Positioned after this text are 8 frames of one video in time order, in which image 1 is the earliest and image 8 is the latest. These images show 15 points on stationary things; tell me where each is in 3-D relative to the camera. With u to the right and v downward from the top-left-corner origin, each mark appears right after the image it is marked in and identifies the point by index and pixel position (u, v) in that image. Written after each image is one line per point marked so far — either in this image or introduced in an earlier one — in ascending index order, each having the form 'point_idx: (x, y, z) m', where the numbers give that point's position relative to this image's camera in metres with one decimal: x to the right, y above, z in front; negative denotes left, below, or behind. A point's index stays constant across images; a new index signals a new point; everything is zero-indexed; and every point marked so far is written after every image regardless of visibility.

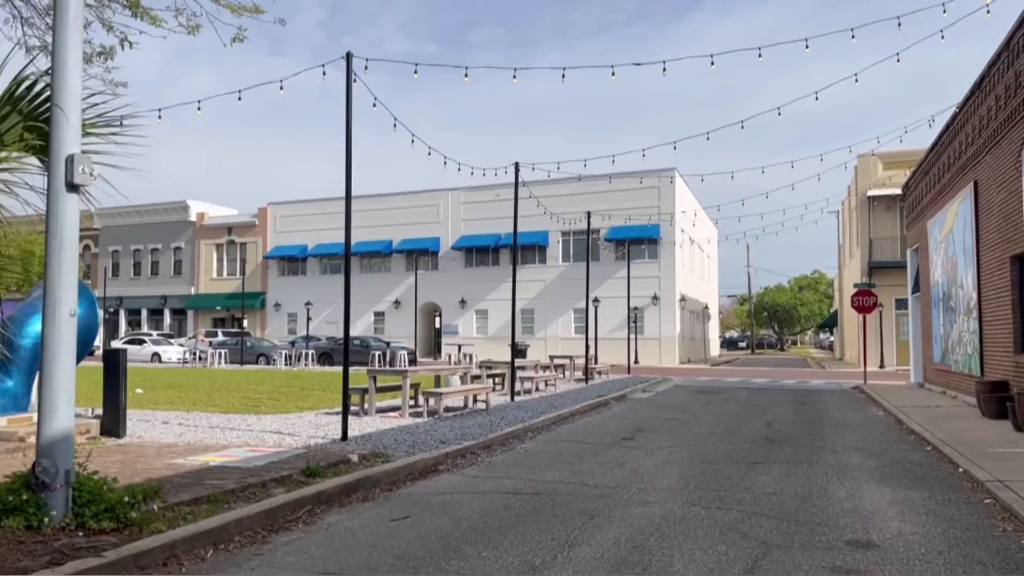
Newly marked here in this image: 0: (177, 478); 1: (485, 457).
0: (-3.2, -1.8, +8.2) m
1: (-0.4, -2.4, +11.9) m
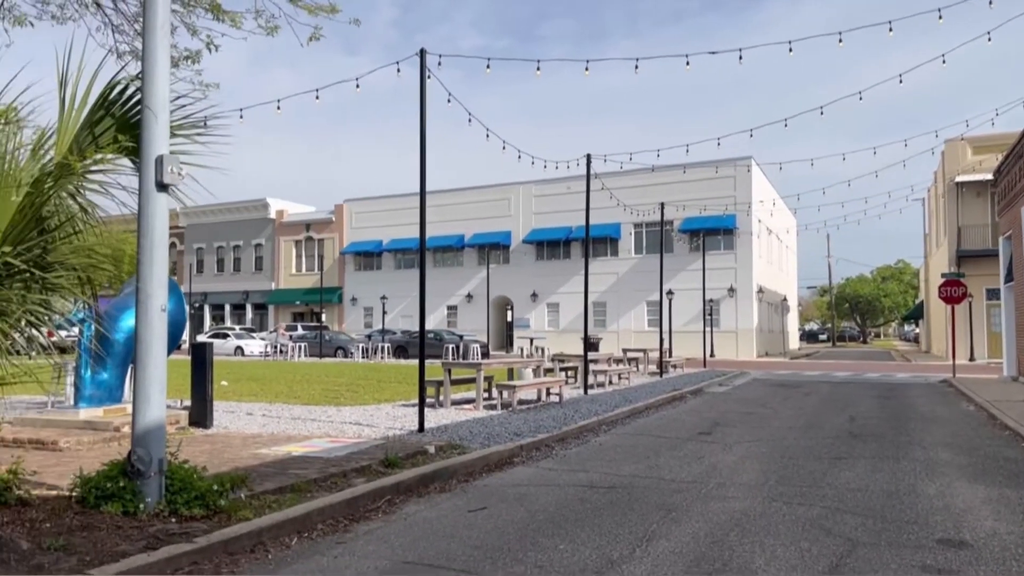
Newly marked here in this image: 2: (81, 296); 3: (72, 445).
0: (-2.5, -1.8, +8.4) m
1: (+0.7, -2.3, +11.9) m
2: (-3.1, -0.1, +6.2) m
3: (-5.0, -1.8, +9.7) m
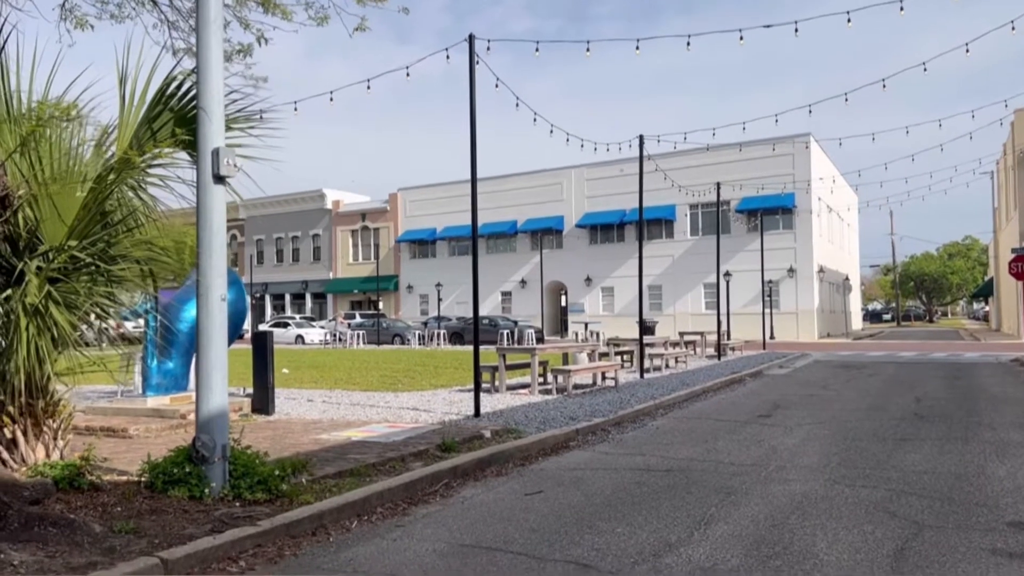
0: (-1.9, -1.7, +8.6) m
1: (+1.5, -2.0, +11.8) m
2: (-2.7, 0.0, +6.4) m
3: (-4.4, -1.7, +10.0) m
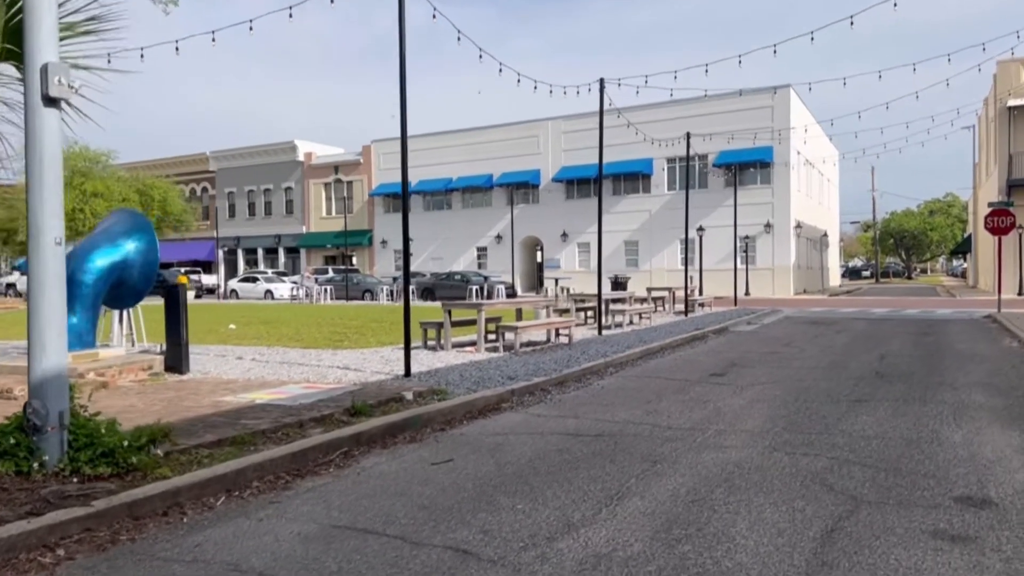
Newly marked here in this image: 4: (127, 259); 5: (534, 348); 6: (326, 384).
0: (-2.7, -1.2, +7.8) m
1: (+0.6, -1.4, +11.1) m
2: (-3.5, +0.4, +5.4) m
3: (-5.2, -1.1, +9.1) m
4: (-5.1, +0.4, +11.3) m
5: (+0.4, -1.1, +14.8) m
6: (-2.2, -1.1, +10.2) m
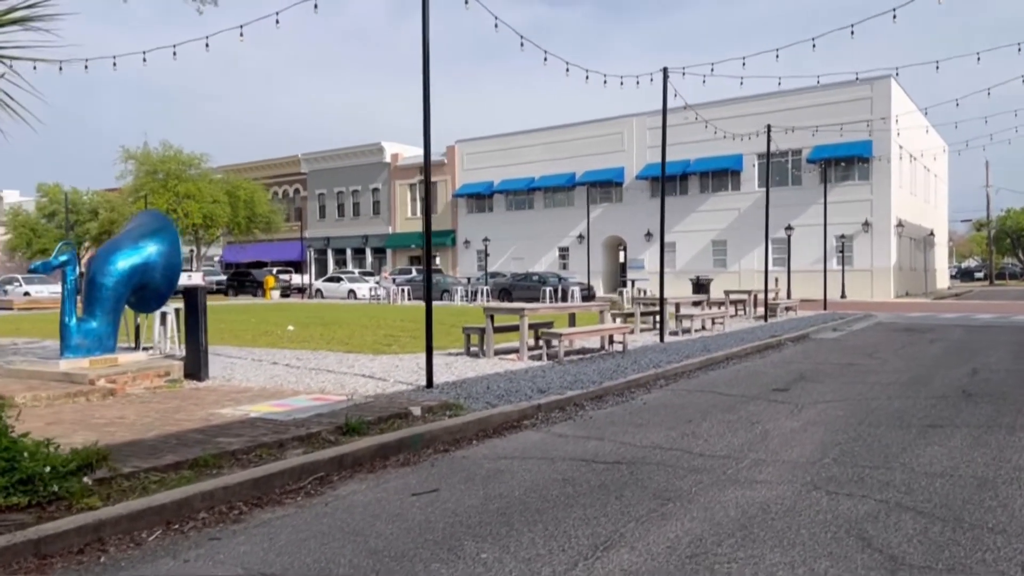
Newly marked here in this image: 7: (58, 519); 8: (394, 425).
0: (-2.7, -1.2, +7.2) m
1: (+0.9, -1.5, +10.1) m
2: (-3.8, +0.3, +5.0) m
3: (-5.0, -1.2, +8.9) m
4: (-4.7, +0.4, +11.0) m
5: (+1.1, -1.1, +13.8) m
6: (-2.0, -1.2, +9.5) m
7: (-2.7, -1.4, +5.0) m
8: (-1.1, -1.3, +8.1) m
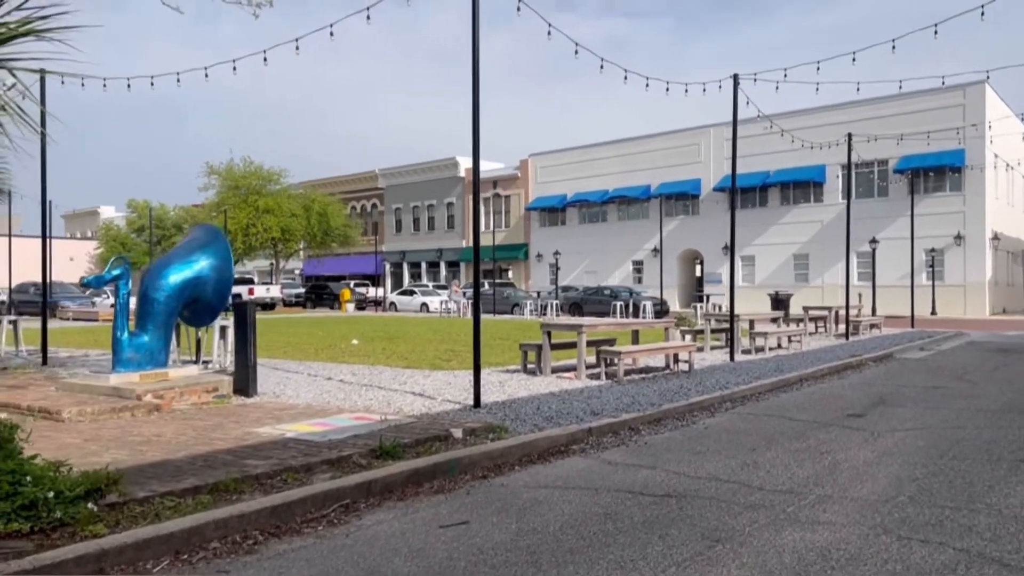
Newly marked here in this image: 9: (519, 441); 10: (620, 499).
0: (-2.4, -1.4, +7.0) m
1: (+1.5, -1.6, +9.6) m
2: (-3.6, +0.2, +4.9) m
3: (-4.6, -1.3, +8.8) m
4: (-4.0, +0.2, +11.0) m
5: (+2.0, -1.4, +13.2) m
6: (-1.4, -1.4, +9.2) m
7: (-2.5, -1.5, +4.8) m
8: (-0.7, -1.5, +7.7) m
9: (+0.1, -1.5, +8.2) m
10: (+0.9, -1.7, +6.8) m
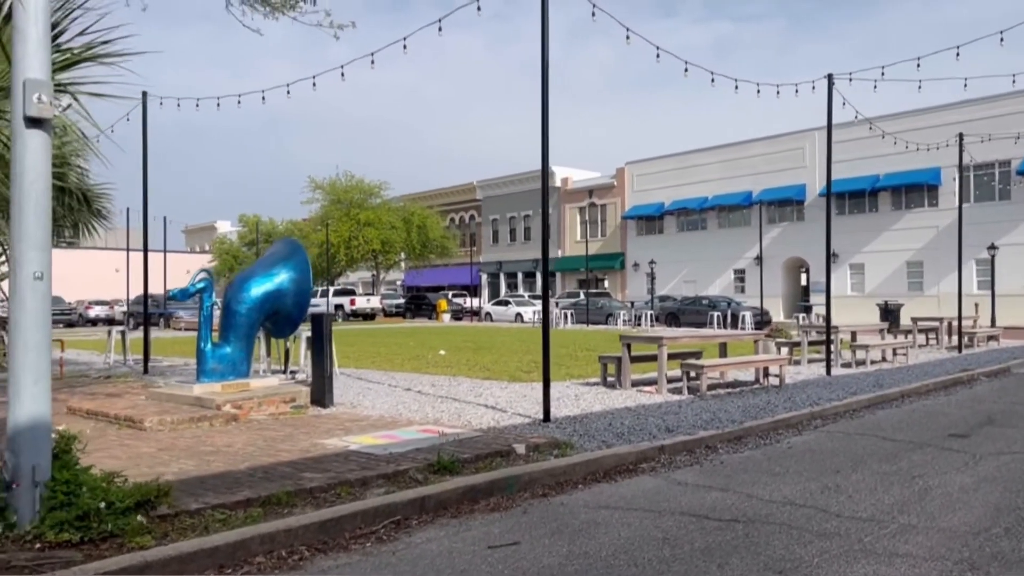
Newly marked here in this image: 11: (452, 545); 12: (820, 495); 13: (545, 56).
0: (-1.9, -1.5, +7.1) m
1: (+2.3, -1.8, +9.1) m
2: (-3.4, +0.1, +5.1) m
3: (-3.8, -1.5, +9.1) m
4: (-3.1, 0.0, +11.2) m
5: (+3.2, -1.5, +12.7) m
6: (-0.7, -1.5, +9.2) m
7: (-2.3, -1.5, +4.9) m
8: (-0.2, -1.6, +7.5) m
9: (+0.7, -1.6, +8.0) m
10: (+1.3, -1.8, +6.5) m
11: (-0.4, -1.8, +5.9) m
12: (+2.7, -1.8, +7.4) m
13: (+0.4, +2.7, +9.8) m
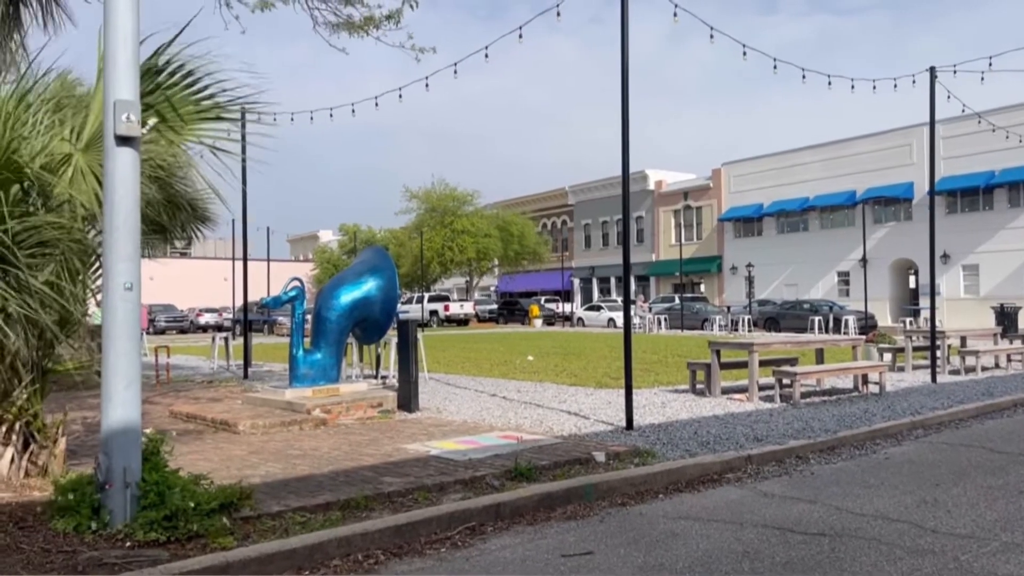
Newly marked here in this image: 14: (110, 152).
0: (-1.3, -1.6, +7.2) m
1: (+3.1, -1.8, +8.8) m
2: (-3.0, +0.1, +5.4) m
3: (-2.9, -1.6, +9.5) m
4: (-1.9, -0.1, +11.5) m
5: (+4.5, -1.6, +12.2) m
6: (+0.2, -1.6, +9.2) m
7: (-1.9, -1.6, +5.1) m
8: (+0.5, -1.6, +7.5) m
9: (+1.4, -1.6, +7.8) m
10: (+1.9, -1.8, +6.3) m
11: (+0.1, -1.8, +5.9) m
12: (+3.3, -1.8, +7.0) m
13: (+1.3, +2.6, +9.7) m
14: (-2.5, +0.8, +5.4) m
